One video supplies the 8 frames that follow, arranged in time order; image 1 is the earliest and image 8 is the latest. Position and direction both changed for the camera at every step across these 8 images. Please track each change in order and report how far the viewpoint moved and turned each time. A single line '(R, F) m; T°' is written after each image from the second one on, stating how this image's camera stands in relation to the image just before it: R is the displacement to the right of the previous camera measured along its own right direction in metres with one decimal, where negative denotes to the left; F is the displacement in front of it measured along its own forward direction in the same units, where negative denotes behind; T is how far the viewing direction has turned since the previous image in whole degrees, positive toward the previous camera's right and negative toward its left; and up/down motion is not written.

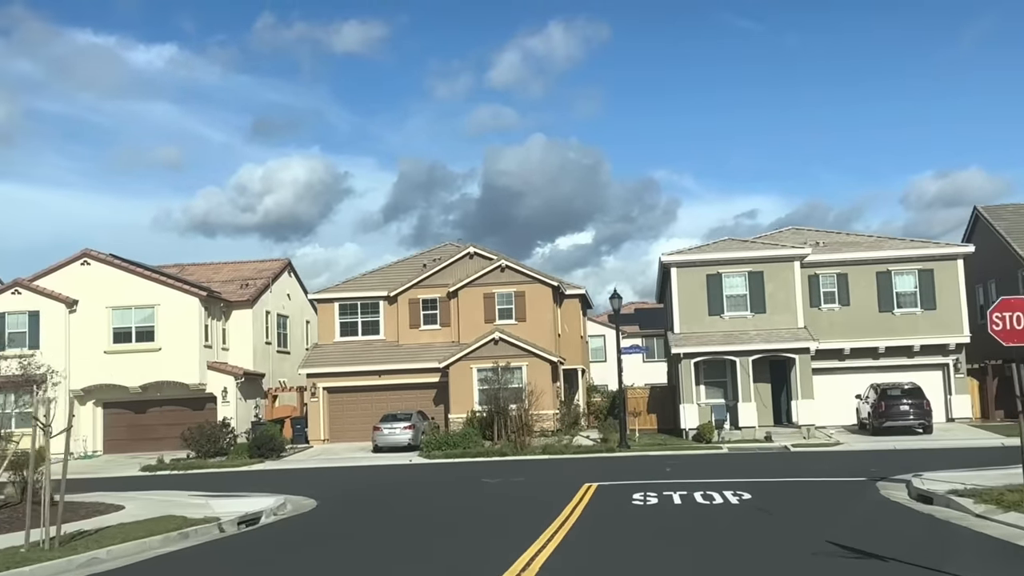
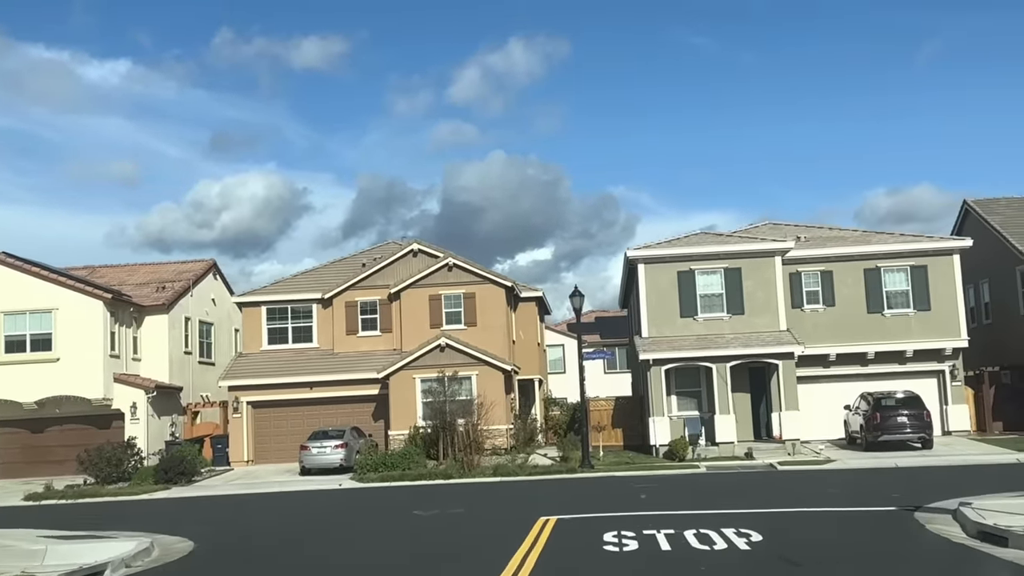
(+0.4, +3.8) m; +2°
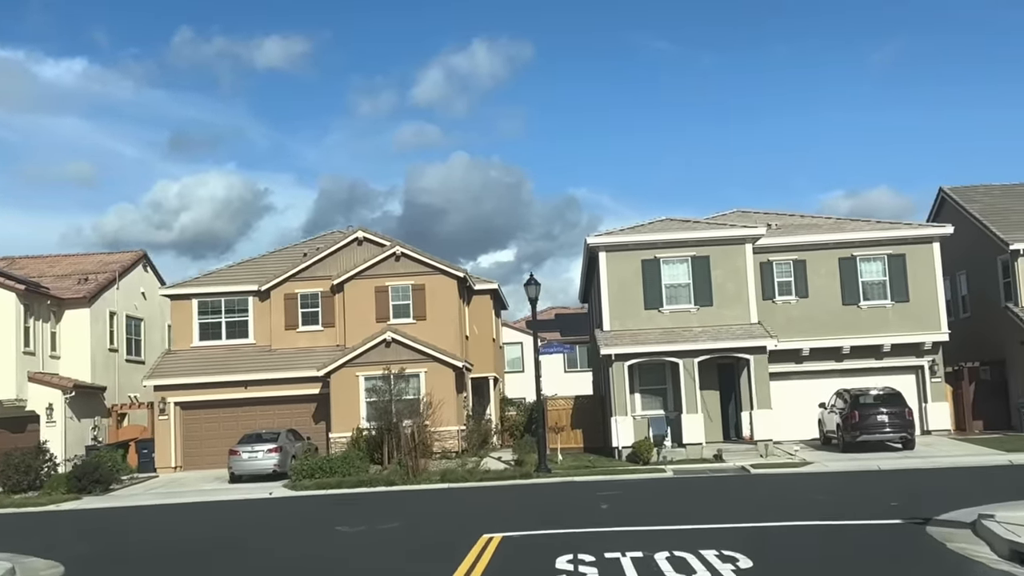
(+0.3, +2.2) m; +2°
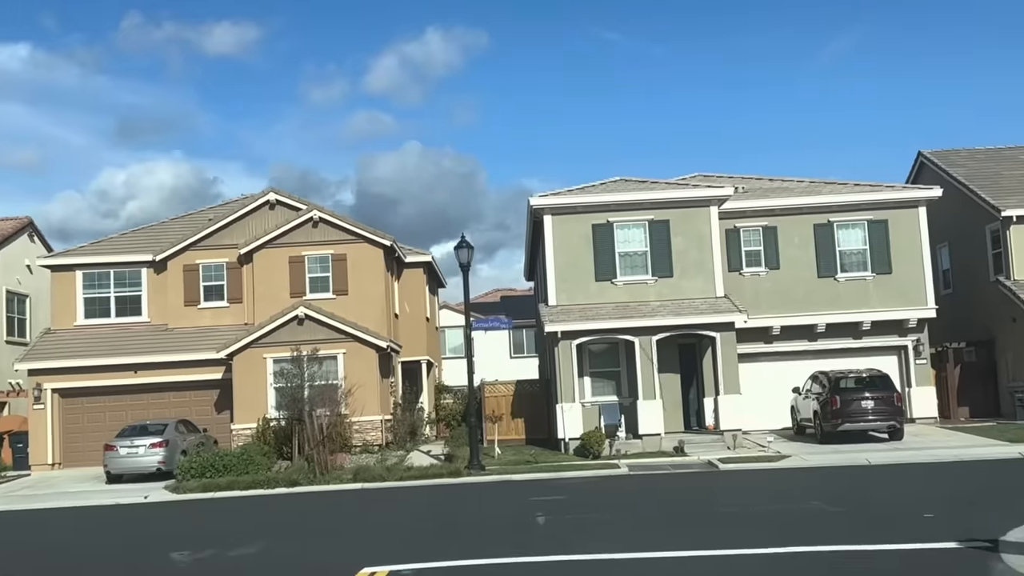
(+0.5, +3.6) m; +3°
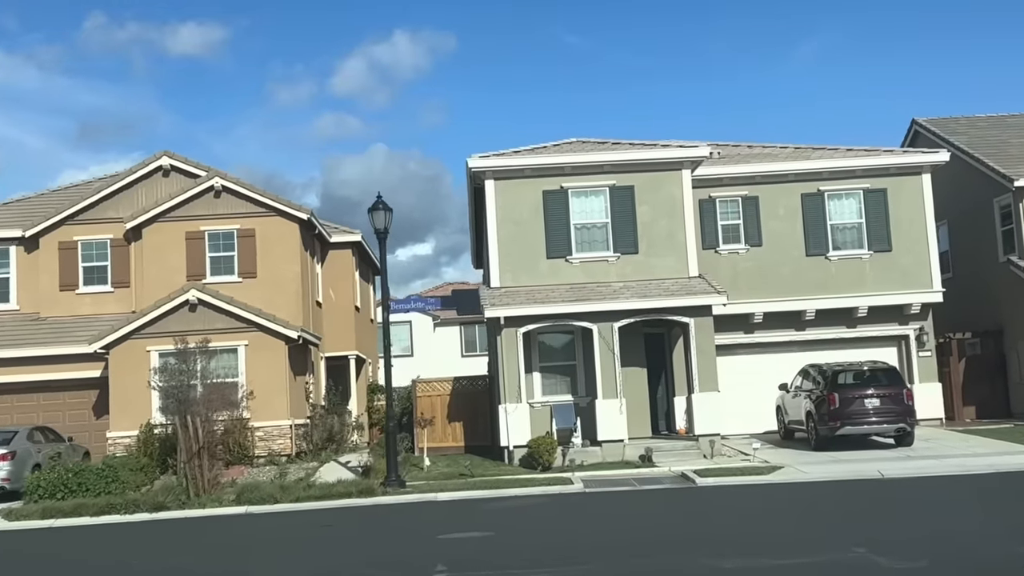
(+0.6, +3.9) m; +2°
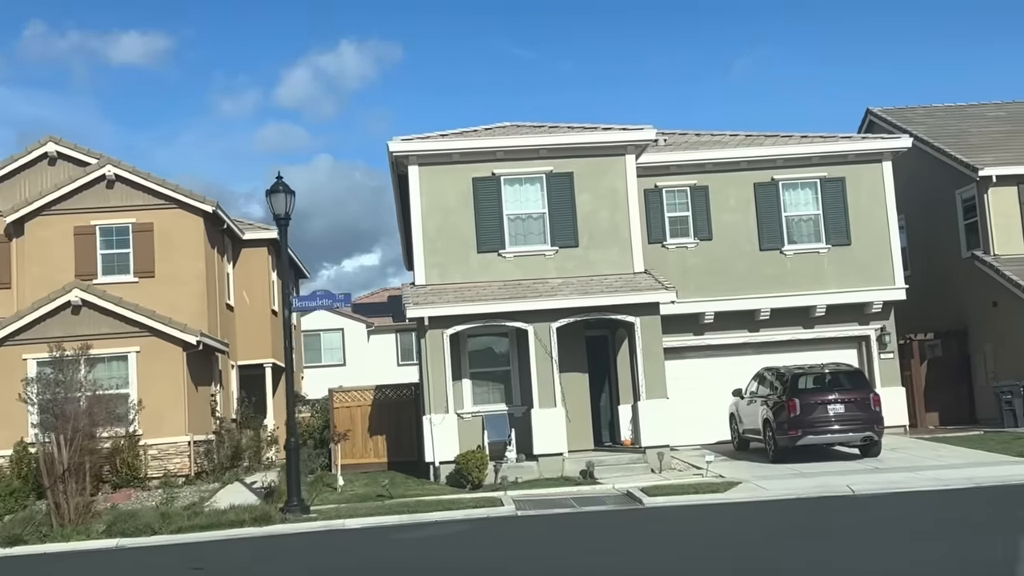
(+0.4, +2.0) m; +3°
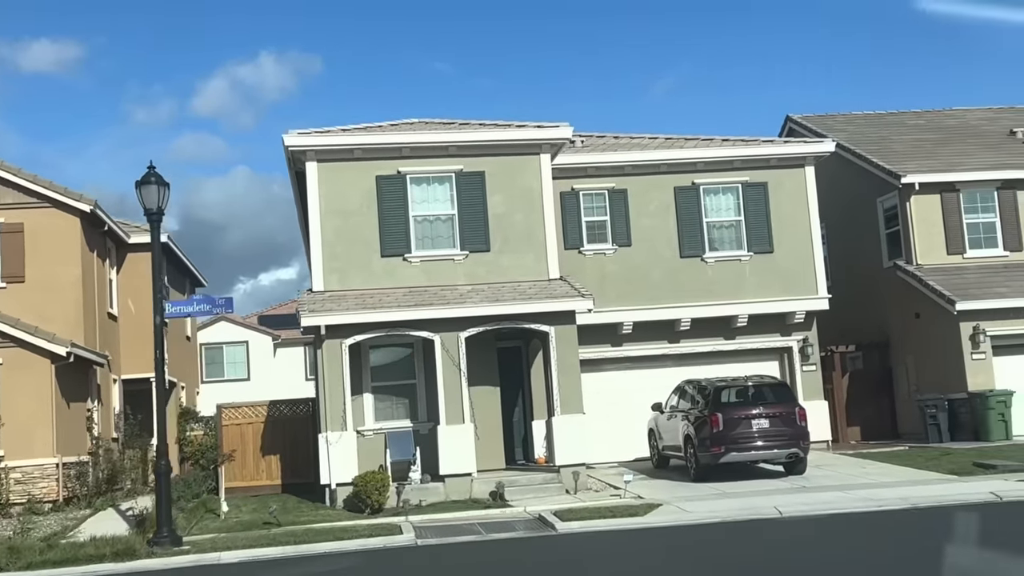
(+0.2, +1.2) m; +5°
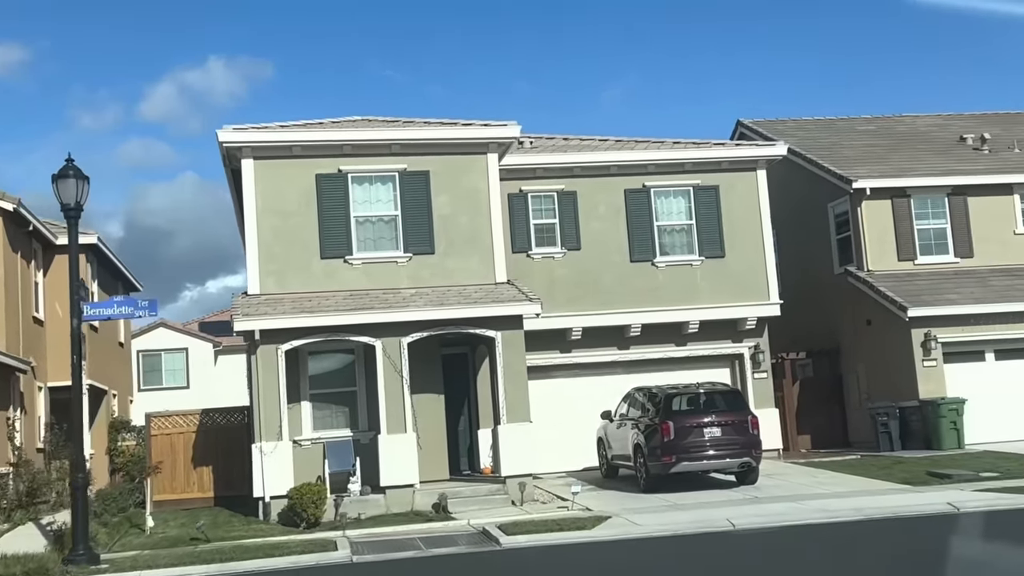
(+0.1, +0.6) m; +3°
